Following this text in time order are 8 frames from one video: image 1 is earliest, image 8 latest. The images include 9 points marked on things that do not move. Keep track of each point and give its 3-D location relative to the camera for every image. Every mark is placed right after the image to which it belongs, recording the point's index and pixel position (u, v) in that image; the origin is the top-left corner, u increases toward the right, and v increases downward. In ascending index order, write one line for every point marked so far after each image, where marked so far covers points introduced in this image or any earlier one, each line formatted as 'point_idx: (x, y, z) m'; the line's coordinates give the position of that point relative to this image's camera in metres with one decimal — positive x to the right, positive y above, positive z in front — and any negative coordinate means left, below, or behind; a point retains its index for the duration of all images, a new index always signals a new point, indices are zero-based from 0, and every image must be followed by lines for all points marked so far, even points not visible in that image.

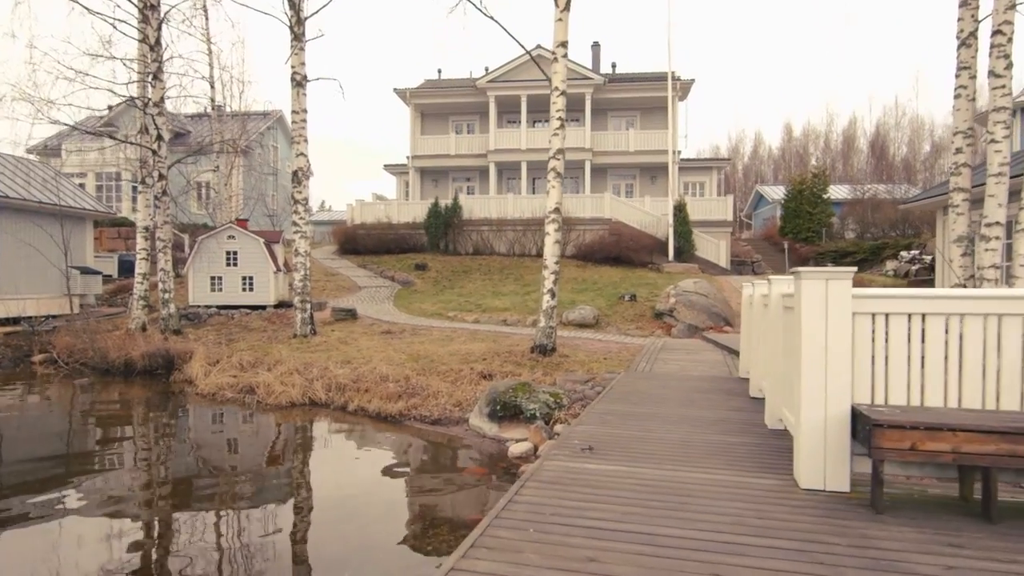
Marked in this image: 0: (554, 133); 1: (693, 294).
0: (+0.7, +2.6, +10.7) m
1: (+4.2, -0.1, +14.9) m
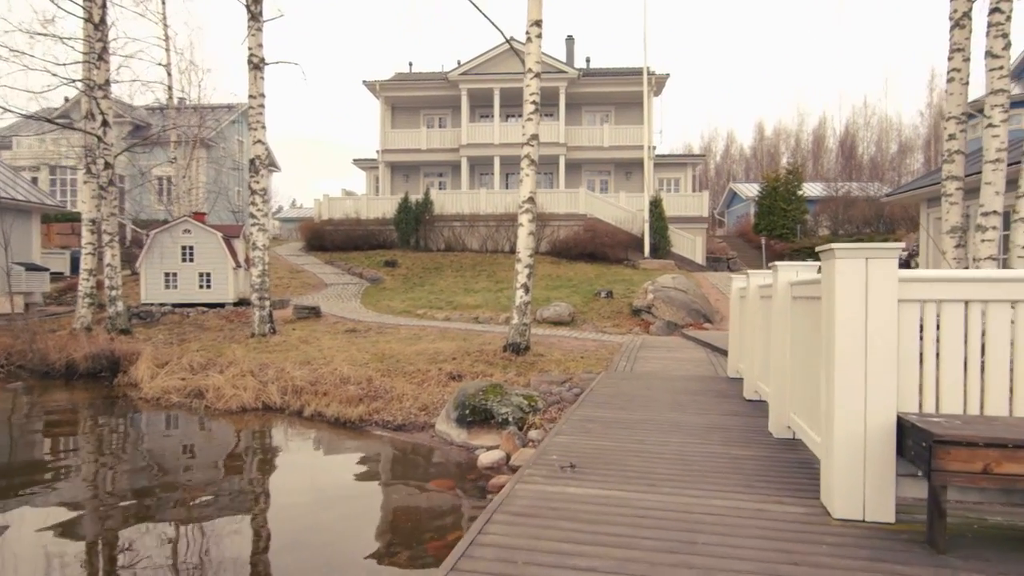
0: (+0.2, +2.7, +10.1) m
1: (+3.6, 0.0, +14.4) m
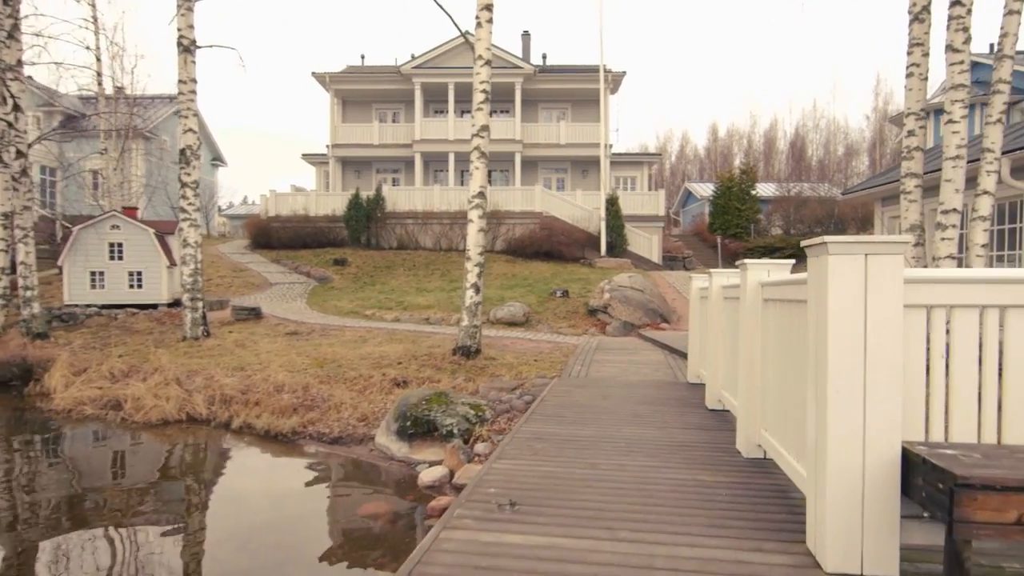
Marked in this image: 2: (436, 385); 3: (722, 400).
0: (-0.5, +2.7, +9.5) m
1: (+2.5, 0.0, +14.0) m
2: (-1.0, -1.3, +8.3) m
3: (+1.7, -0.9, +5.1) m
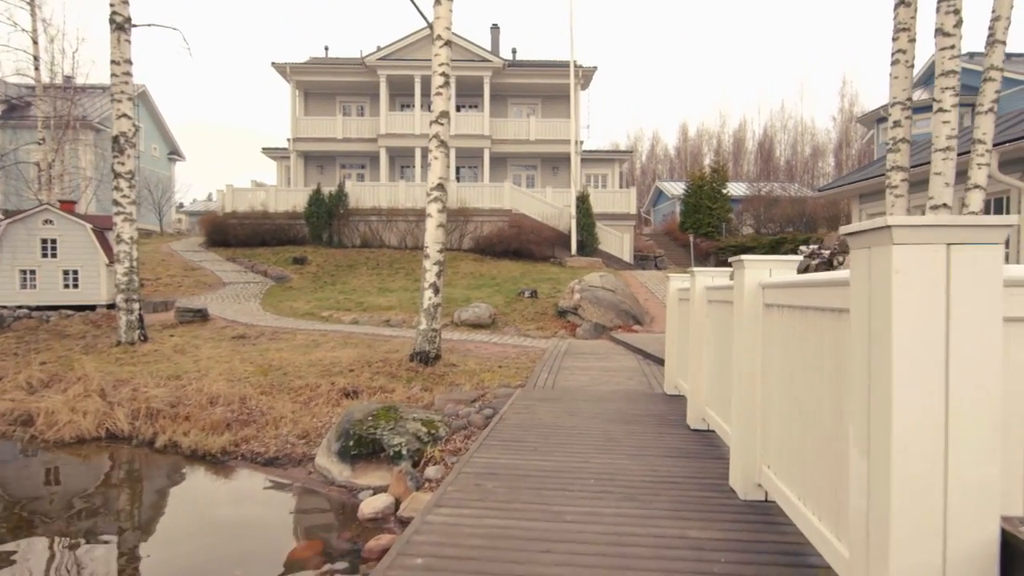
0: (-1.0, +2.7, +8.8) m
1: (+1.8, 0.0, +13.4) m
2: (-1.4, -1.3, +7.5) m
3: (+1.3, -0.9, +4.5) m
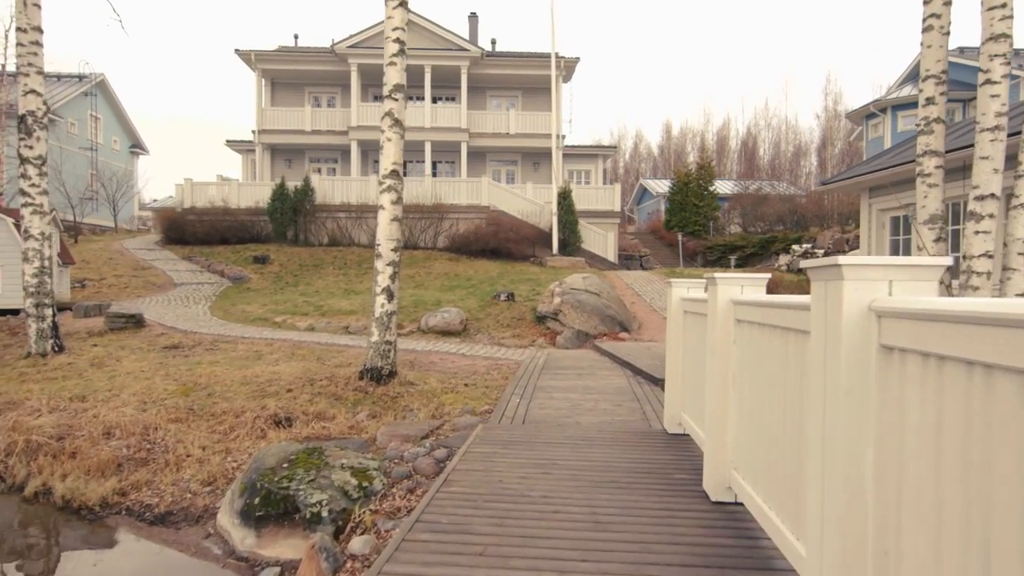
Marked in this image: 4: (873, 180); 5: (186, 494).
0: (-1.4, +2.6, +7.4) m
1: (+1.3, -0.1, +12.1) m
2: (-1.8, -1.3, +6.2) m
3: (+1.1, -1.0, +3.2) m
4: (+5.9, +1.7, +10.5) m
5: (-2.6, -1.6, +5.1) m
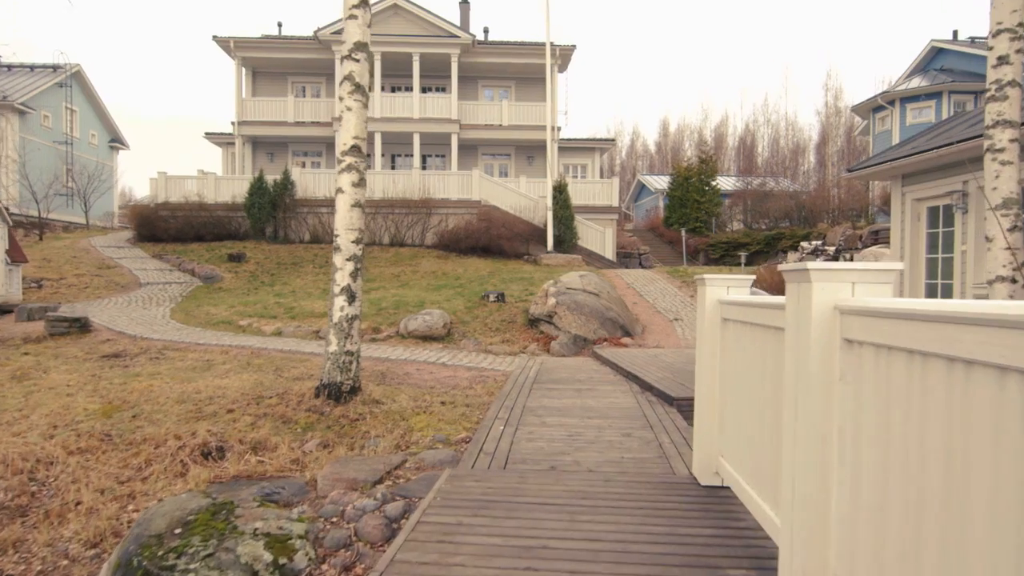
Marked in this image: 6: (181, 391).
0: (-1.5, +2.6, +6.2) m
1: (+1.1, -0.1, +10.9) m
2: (-1.9, -1.3, +5.0) m
3: (+1.0, -1.0, +2.0) m
4: (+5.7, +1.8, +9.3) m
5: (-2.7, -1.6, +3.9) m
6: (-3.6, -1.1, +7.1) m
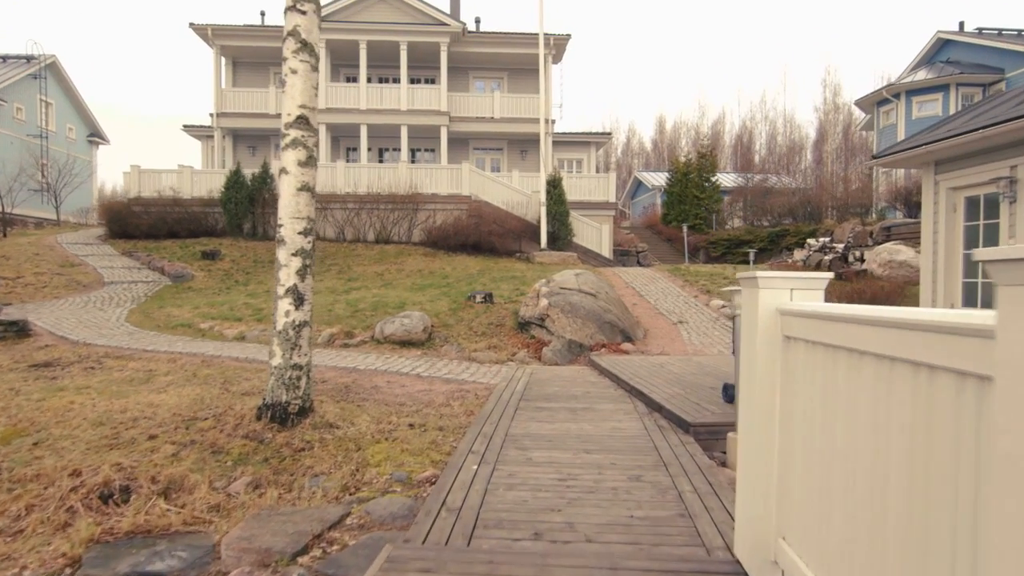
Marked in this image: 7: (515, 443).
0: (-1.7, +2.6, +5.1) m
1: (+1.0, -0.1, +9.9) m
2: (-2.1, -1.3, +3.9) m
3: (+0.8, -1.0, +1.0) m
4: (+5.5, +1.8, +8.3) m
5: (-2.8, -1.6, +2.8) m
6: (-3.8, -1.1, +6.0) m
7: (0.0, -1.1, +4.5) m
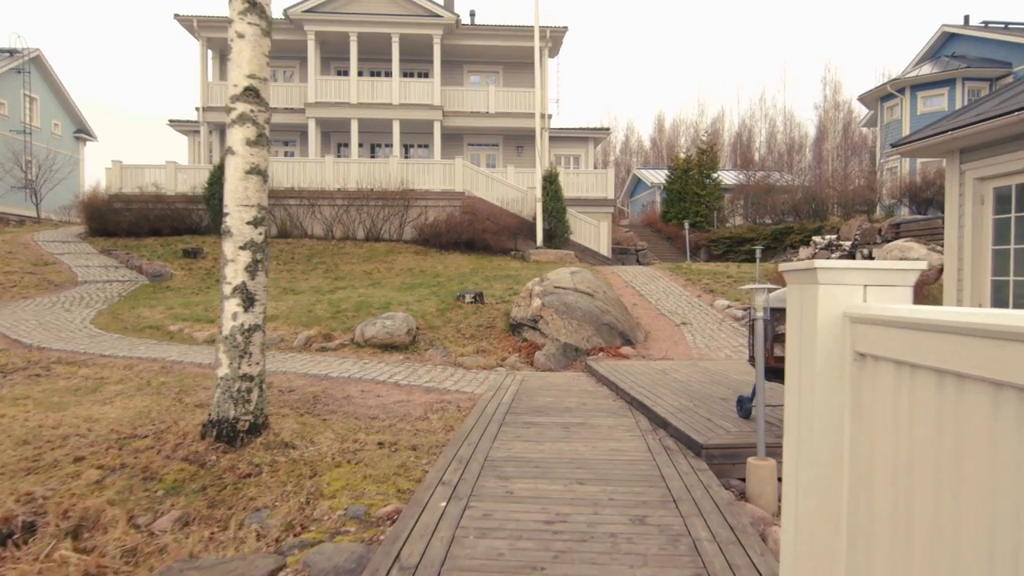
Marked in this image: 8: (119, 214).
0: (-1.8, +2.6, +4.4) m
1: (+0.8, 0.0, +9.2) m
2: (-2.2, -1.3, +3.2) m
3: (+0.7, -1.0, +0.3) m
4: (+5.4, +1.8, +7.6) m
5: (-2.9, -1.6, +2.1) m
6: (-3.9, -1.1, +5.3) m
7: (-0.1, -1.1, +3.8) m
8: (-11.8, +2.2, +19.3) m
